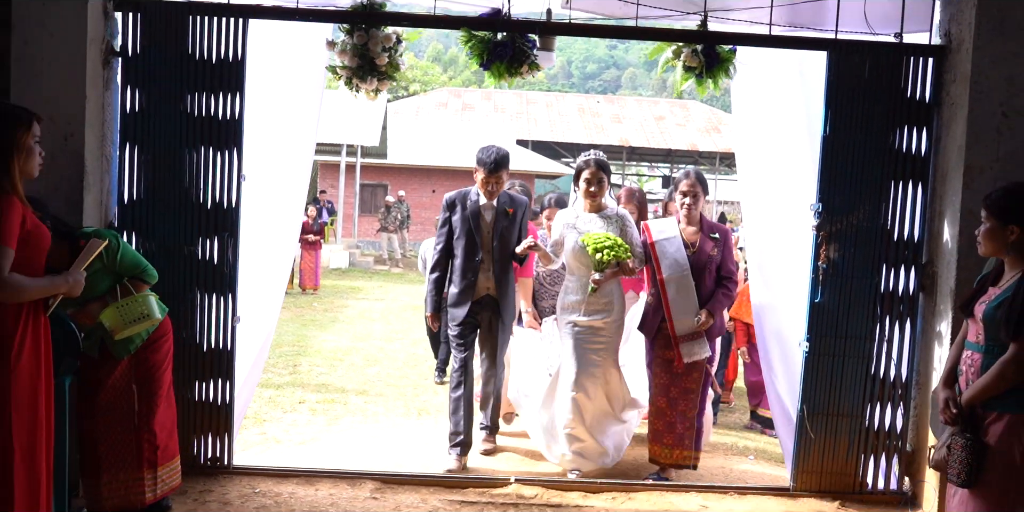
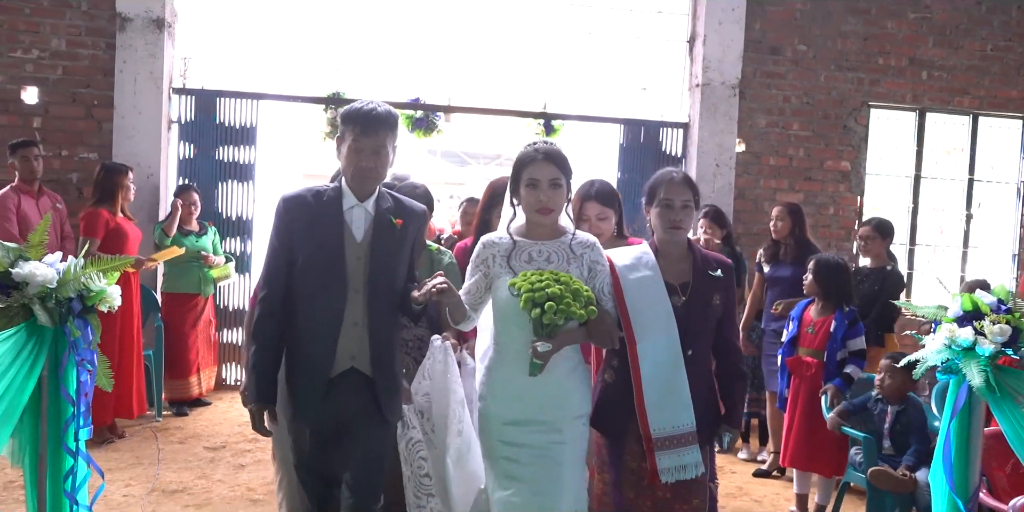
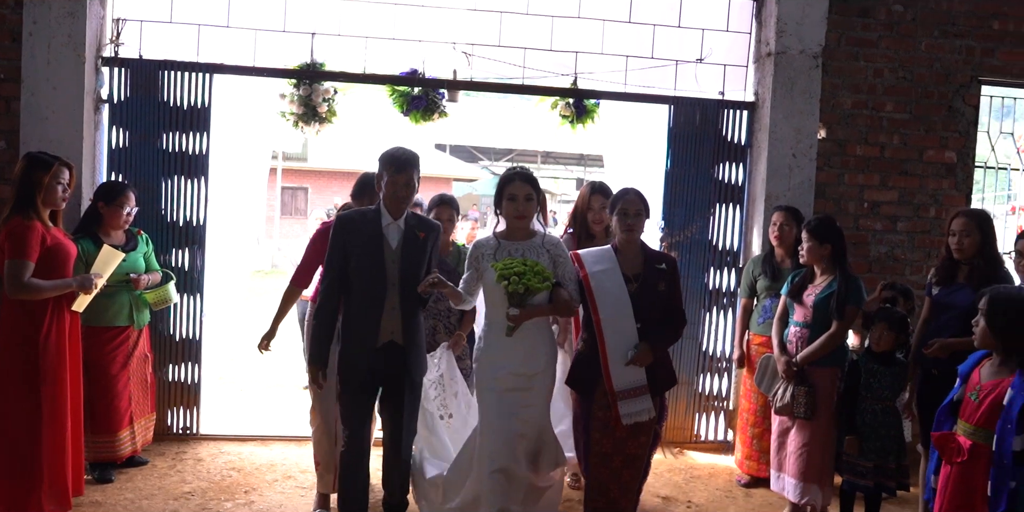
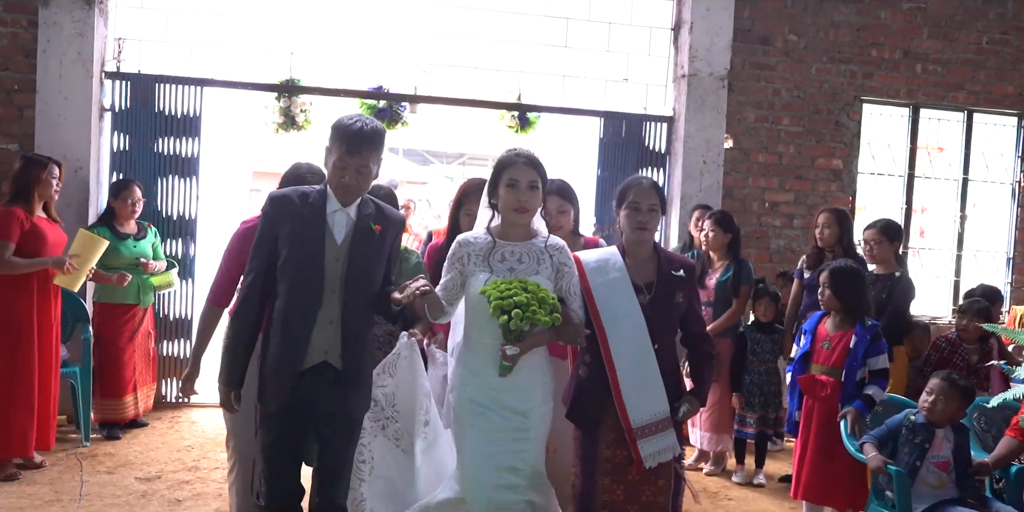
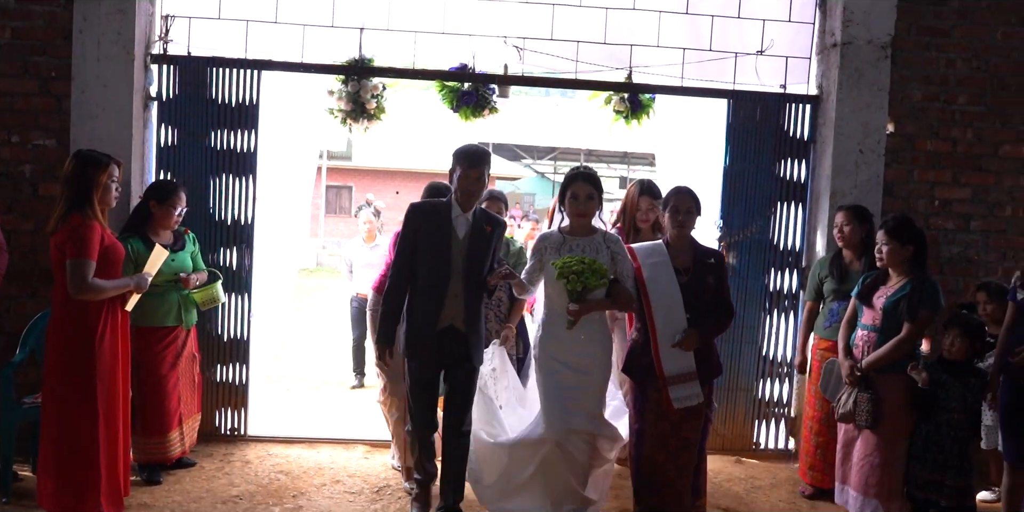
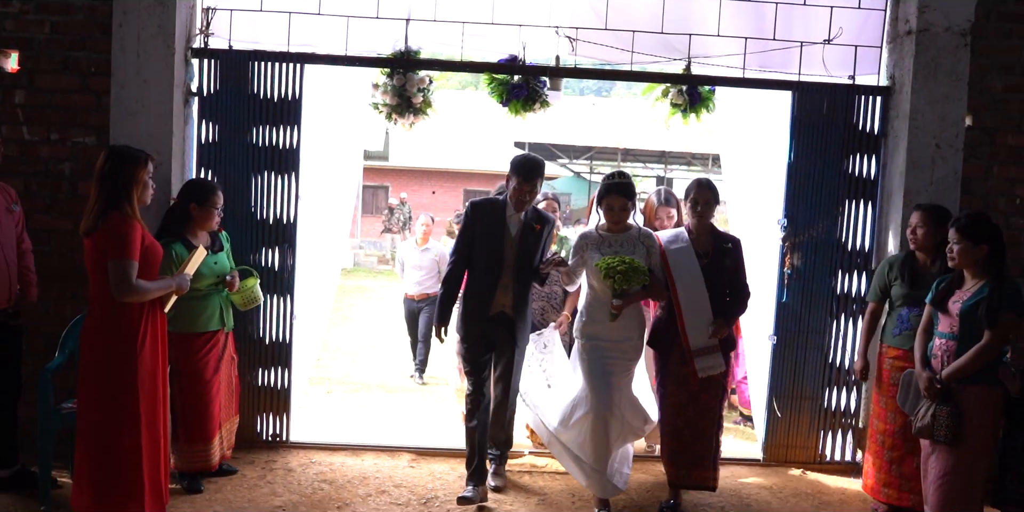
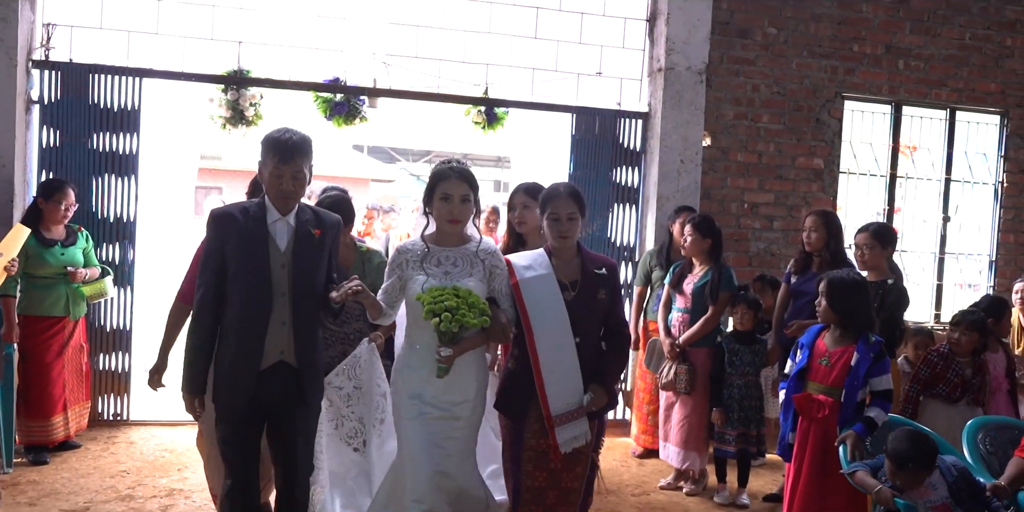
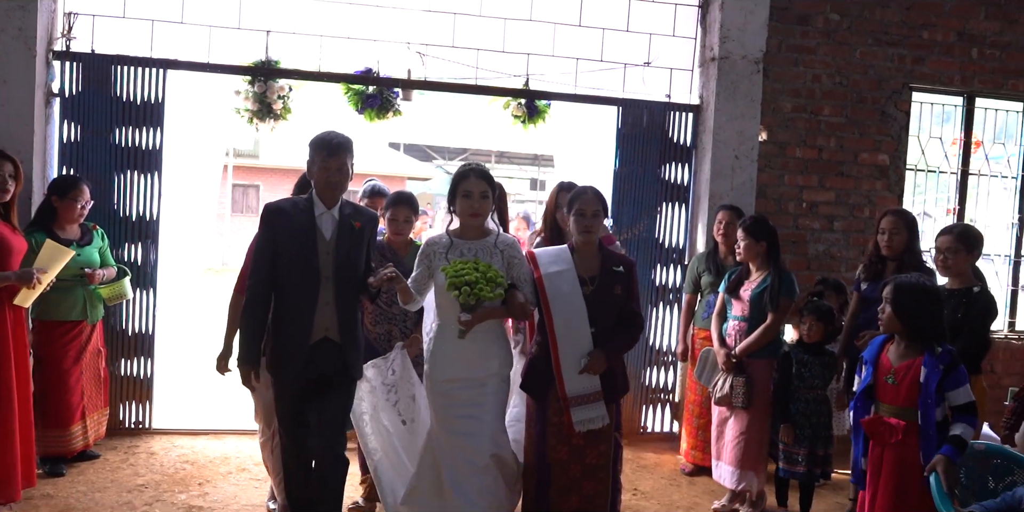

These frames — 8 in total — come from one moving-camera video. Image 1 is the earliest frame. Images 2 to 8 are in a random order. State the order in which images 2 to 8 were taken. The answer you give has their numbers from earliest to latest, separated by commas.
6, 5, 3, 8, 7, 4, 2
